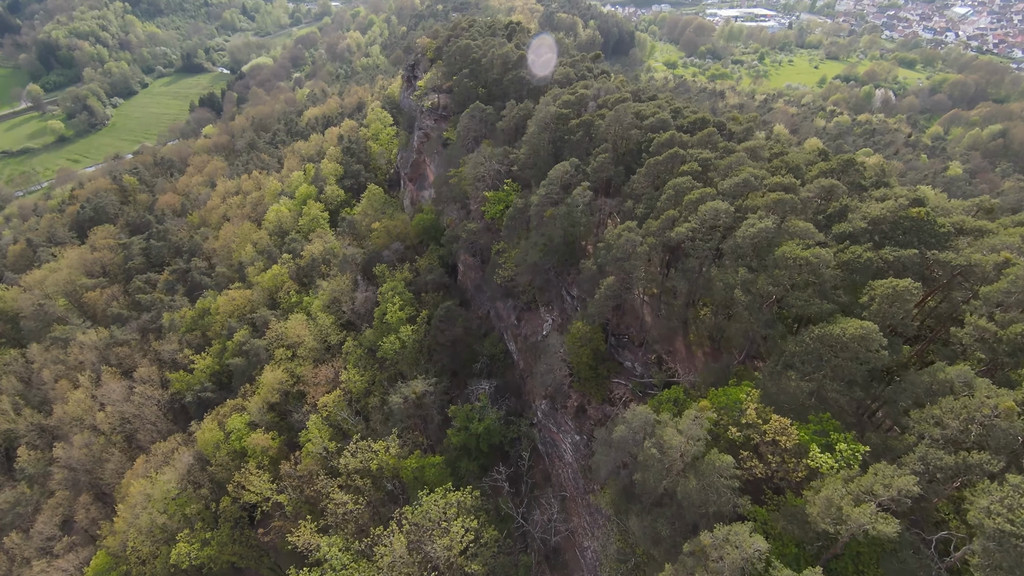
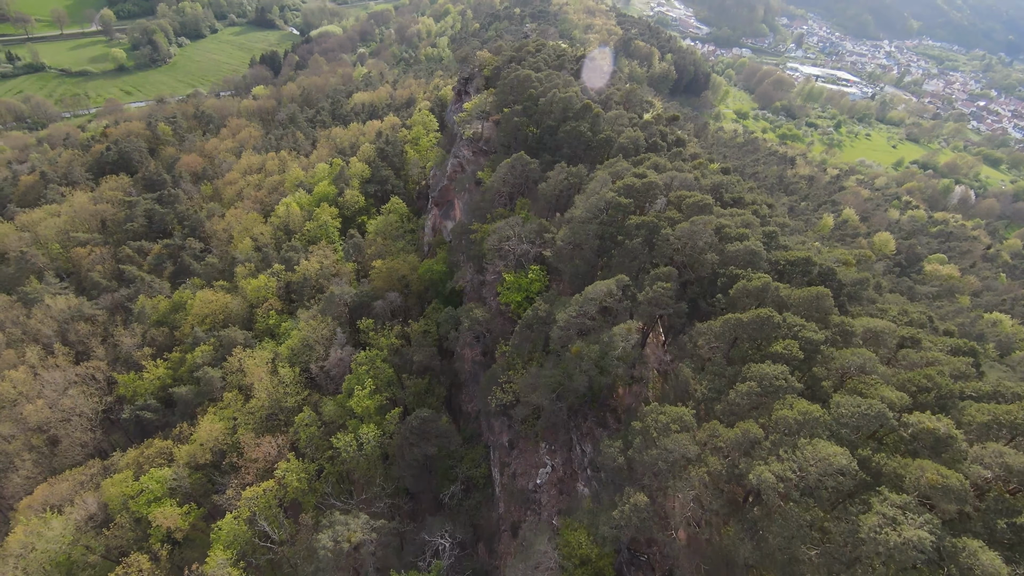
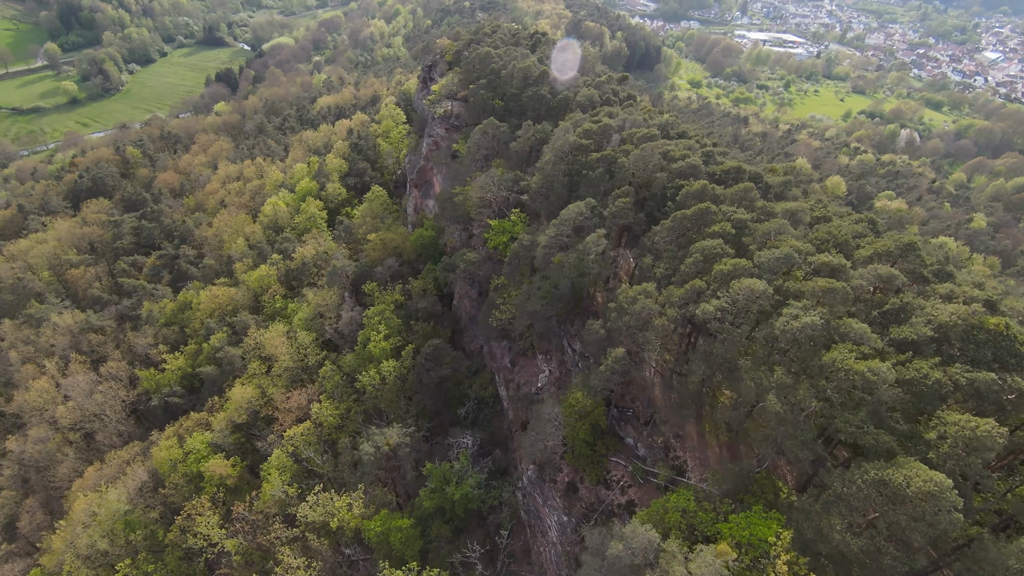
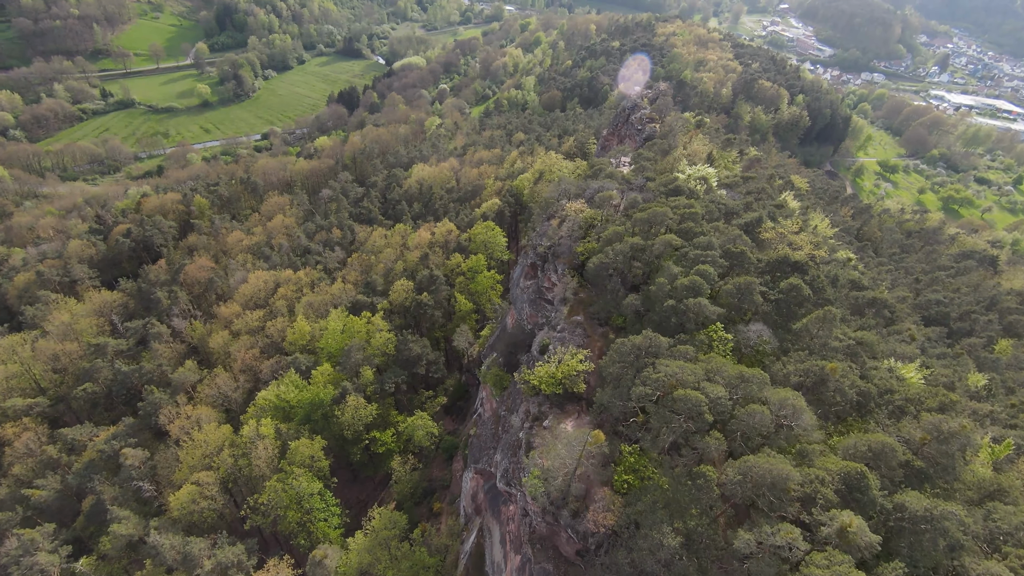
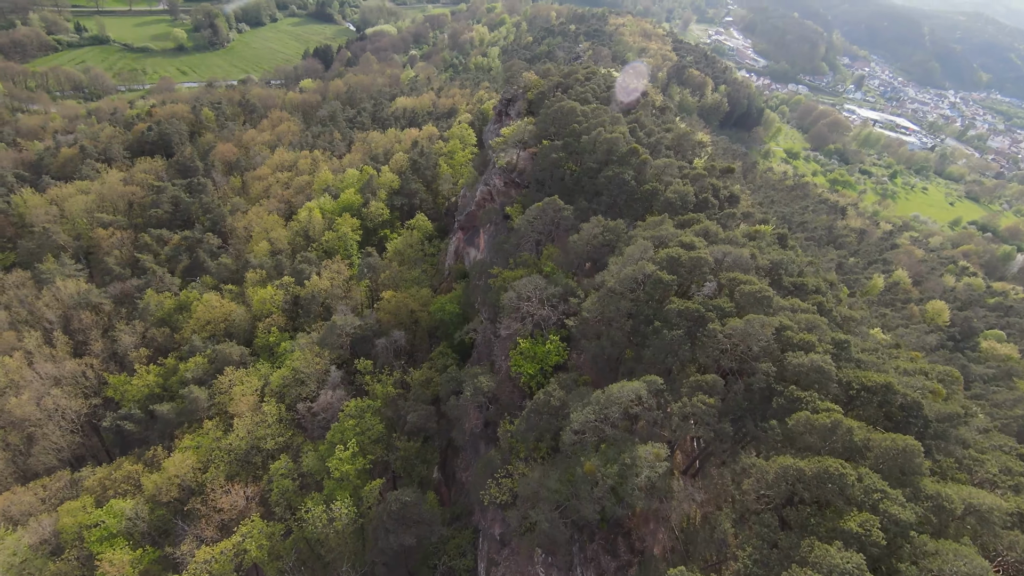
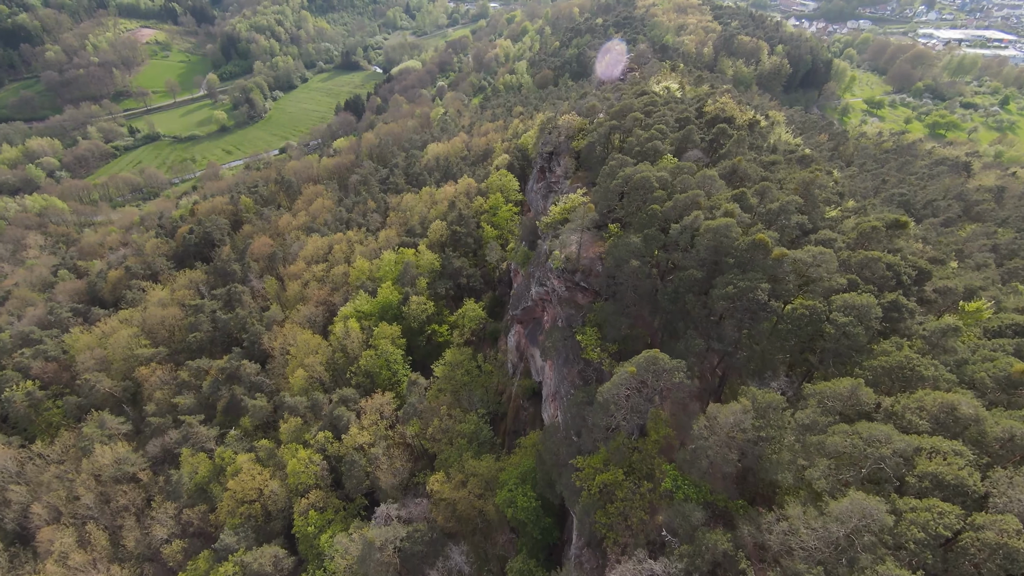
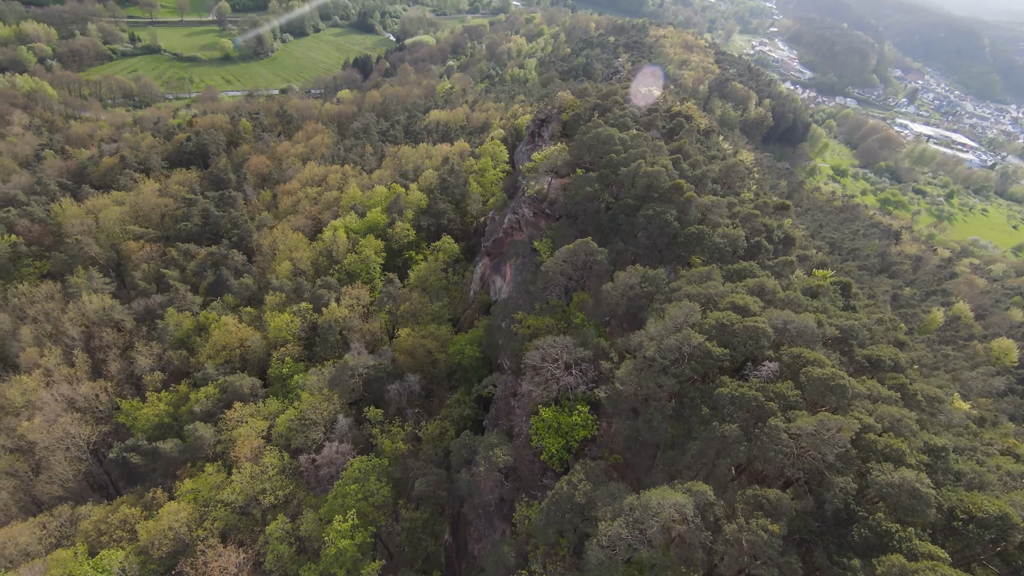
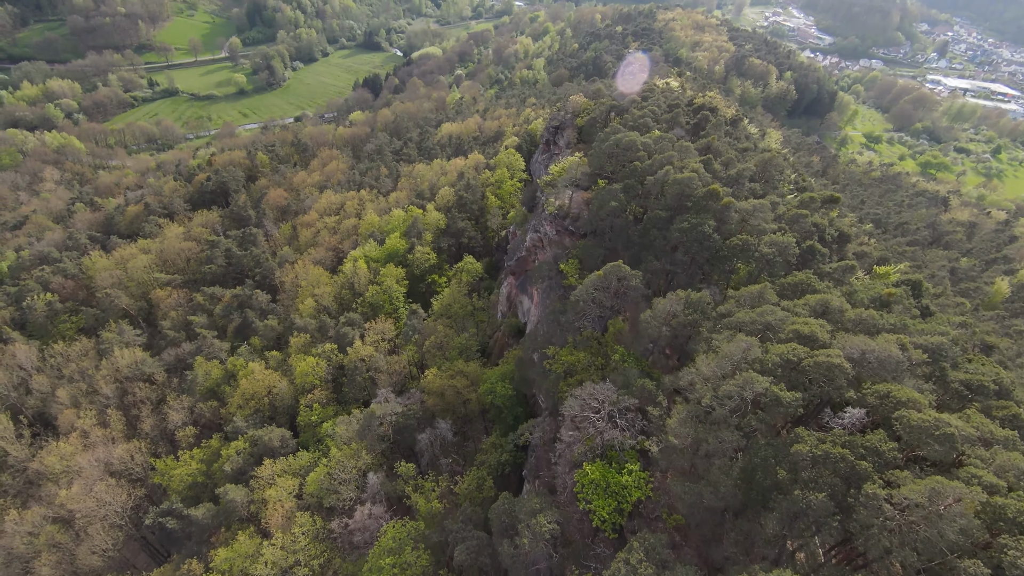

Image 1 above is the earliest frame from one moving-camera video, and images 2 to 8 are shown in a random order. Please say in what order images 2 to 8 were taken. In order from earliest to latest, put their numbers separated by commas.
3, 2, 5, 7, 8, 6, 4
